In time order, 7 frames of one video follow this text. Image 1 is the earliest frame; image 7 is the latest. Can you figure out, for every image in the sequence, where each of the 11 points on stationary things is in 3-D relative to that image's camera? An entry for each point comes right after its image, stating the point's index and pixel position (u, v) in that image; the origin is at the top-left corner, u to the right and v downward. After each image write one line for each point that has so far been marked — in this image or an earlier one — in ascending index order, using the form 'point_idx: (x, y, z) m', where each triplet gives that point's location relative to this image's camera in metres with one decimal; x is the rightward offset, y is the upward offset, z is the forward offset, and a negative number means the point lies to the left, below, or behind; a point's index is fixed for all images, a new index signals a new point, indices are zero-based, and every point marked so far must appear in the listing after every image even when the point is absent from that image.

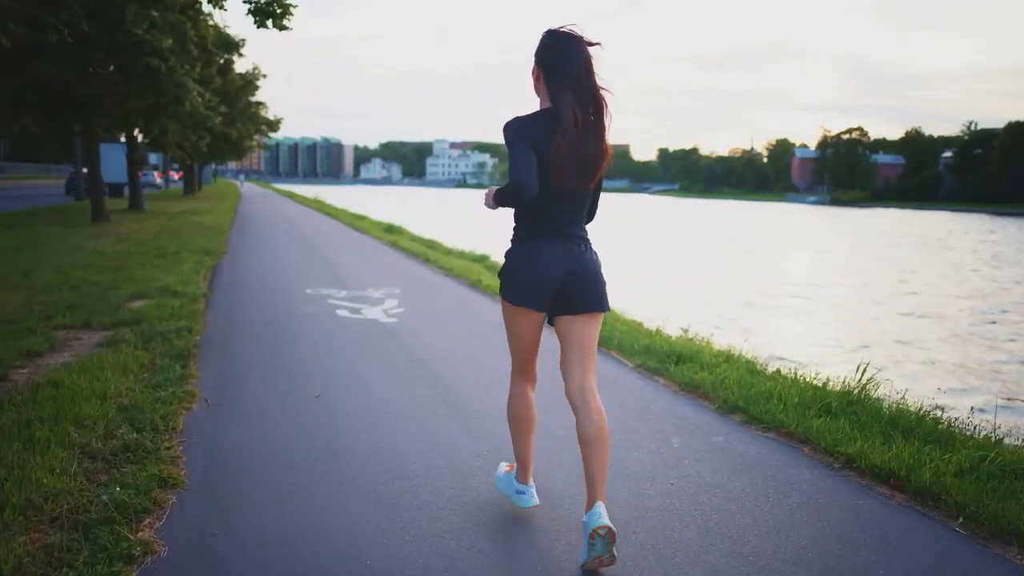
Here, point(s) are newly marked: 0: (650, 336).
0: (+1.4, -0.5, +8.9) m
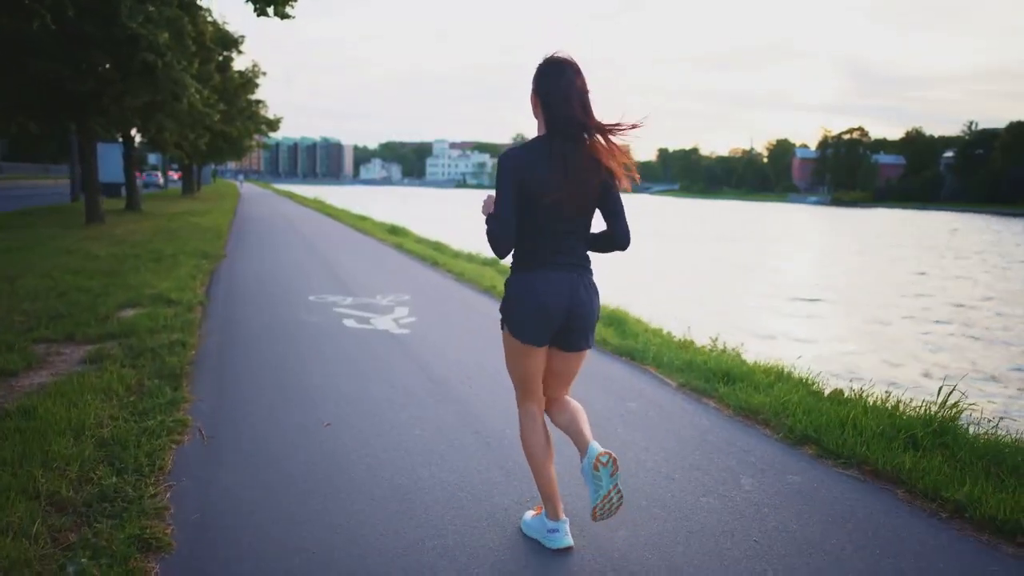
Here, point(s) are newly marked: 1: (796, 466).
0: (+1.6, -0.6, +8.1) m
1: (+1.6, -1.0, +4.8) m
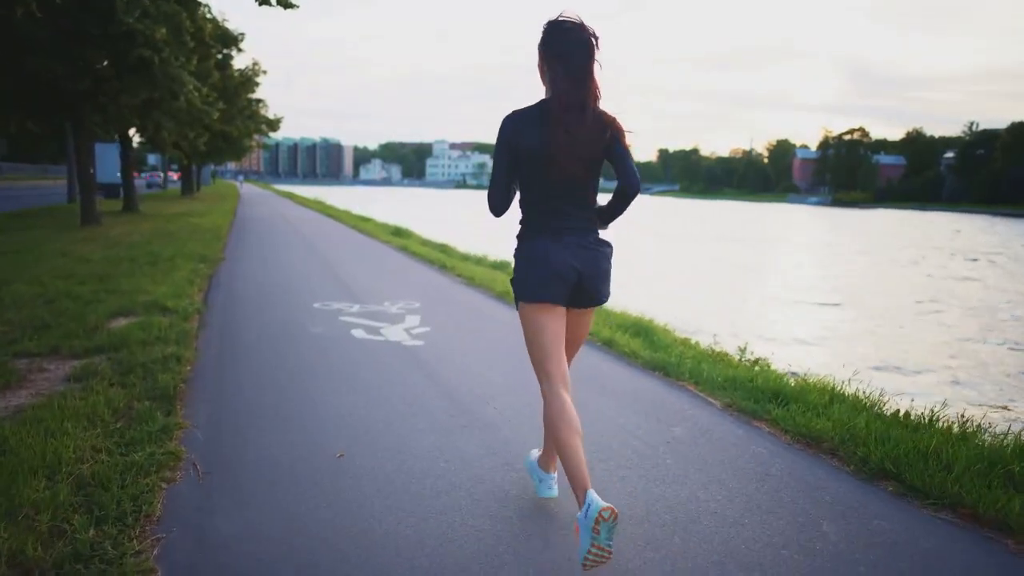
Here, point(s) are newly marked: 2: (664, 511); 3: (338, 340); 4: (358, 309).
0: (+1.8, -0.7, +7.5) m
1: (+1.8, -1.1, +4.2) m
2: (+0.7, -1.1, +4.2) m
3: (-1.7, -0.5, +8.6) m
4: (-1.8, -0.3, +10.3) m
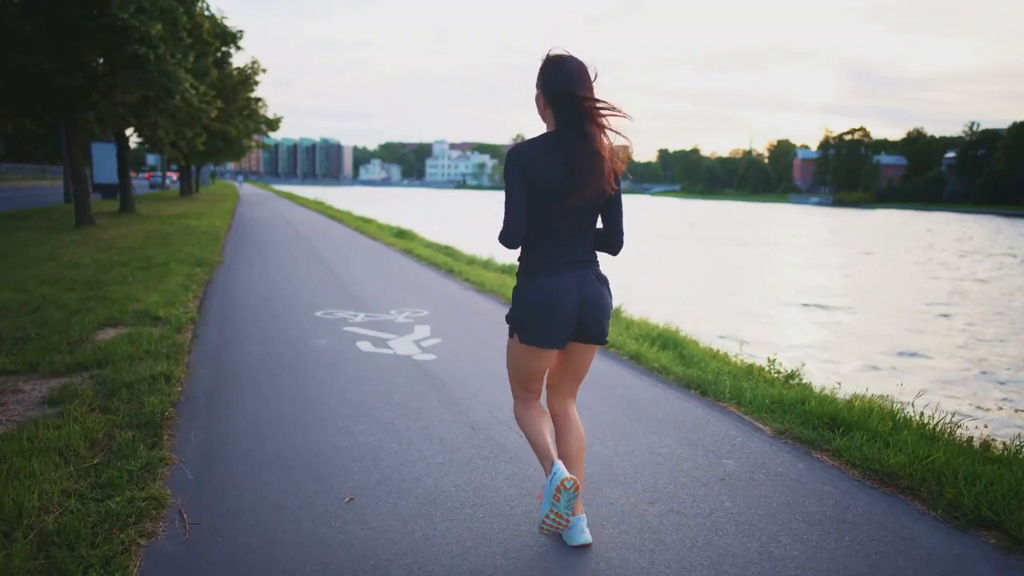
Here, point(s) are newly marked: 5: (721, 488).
0: (+2.0, -0.7, +6.9) m
1: (+1.9, -1.1, +3.5) m
2: (+0.9, -1.2, +3.5) m
3: (-1.6, -0.6, +7.9) m
4: (-1.7, -0.3, +9.7) m
5: (+1.1, -1.0, +4.4) m
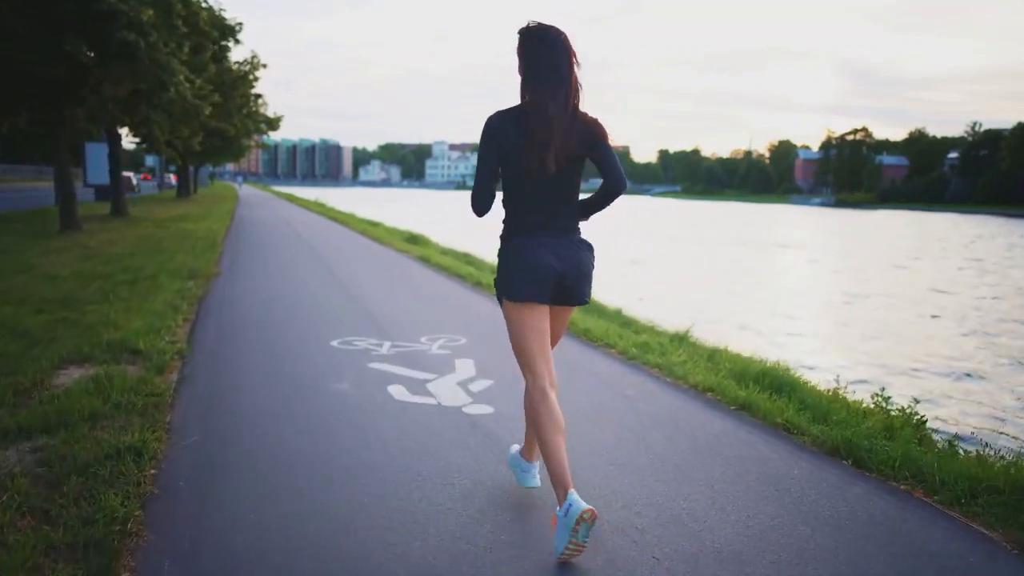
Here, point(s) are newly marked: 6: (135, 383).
0: (+2.5, -0.9, +5.2) m
1: (+2.5, -1.3, +1.8) m
2: (+1.4, -1.4, +1.8) m
3: (-1.0, -0.8, +6.2) m
4: (-1.1, -0.6, +8.0) m
5: (+1.6, -1.2, +2.7) m
6: (-2.7, -0.7, +6.2) m
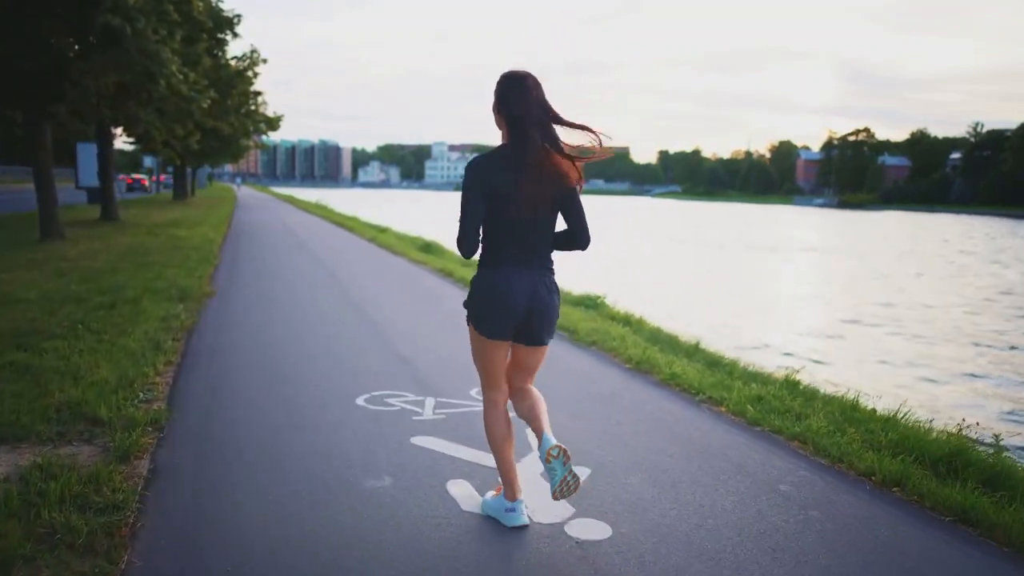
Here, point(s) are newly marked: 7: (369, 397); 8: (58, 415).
0: (+3.1, -1.2, +3.3) m
1: (+3.1, -1.6, 0.0) m
2: (+2.0, -1.6, 0.0) m
3: (-0.5, -1.1, +4.4) m
4: (-0.6, -0.8, +6.1) m
5: (+2.2, -1.5, +0.9) m
6: (-2.1, -0.9, +4.3) m
7: (-1.1, -0.8, +6.5) m
8: (-2.8, -0.8, +5.4) m
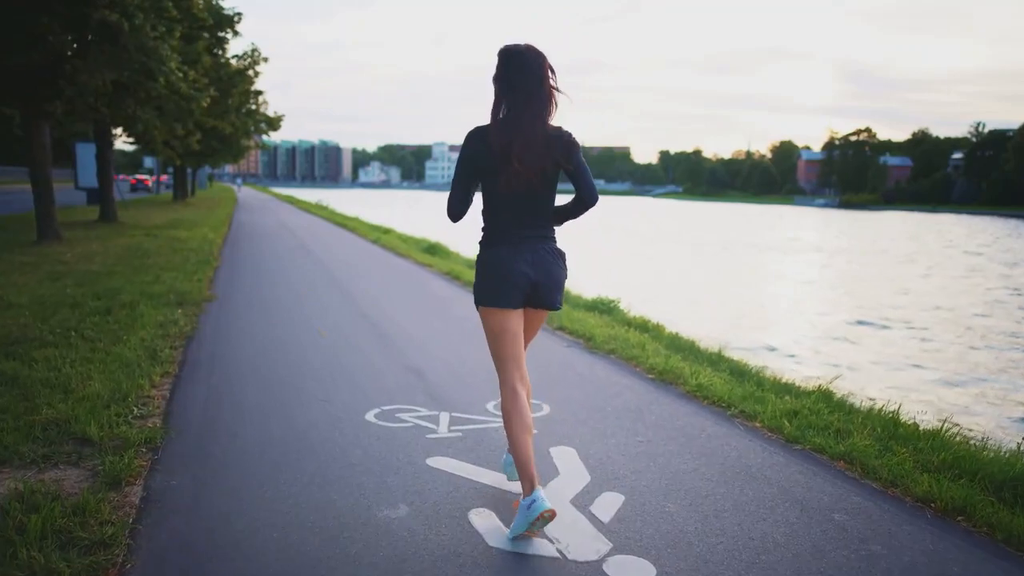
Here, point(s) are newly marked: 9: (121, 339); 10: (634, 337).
0: (+3.2, -1.3, +2.9) m
1: (+3.2, -1.7, -0.4) m
2: (+2.1, -1.7, -0.4) m
3: (-0.3, -1.1, +4.0) m
4: (-0.4, -0.9, +5.7) m
5: (+2.3, -1.6, +0.5) m
6: (-2.0, -1.0, +3.9) m
7: (-1.0, -0.8, +6.1) m
8: (-2.7, -0.8, +5.0) m
9: (-3.6, -0.5, +7.8) m
10: (+1.3, -0.5, +8.9) m
